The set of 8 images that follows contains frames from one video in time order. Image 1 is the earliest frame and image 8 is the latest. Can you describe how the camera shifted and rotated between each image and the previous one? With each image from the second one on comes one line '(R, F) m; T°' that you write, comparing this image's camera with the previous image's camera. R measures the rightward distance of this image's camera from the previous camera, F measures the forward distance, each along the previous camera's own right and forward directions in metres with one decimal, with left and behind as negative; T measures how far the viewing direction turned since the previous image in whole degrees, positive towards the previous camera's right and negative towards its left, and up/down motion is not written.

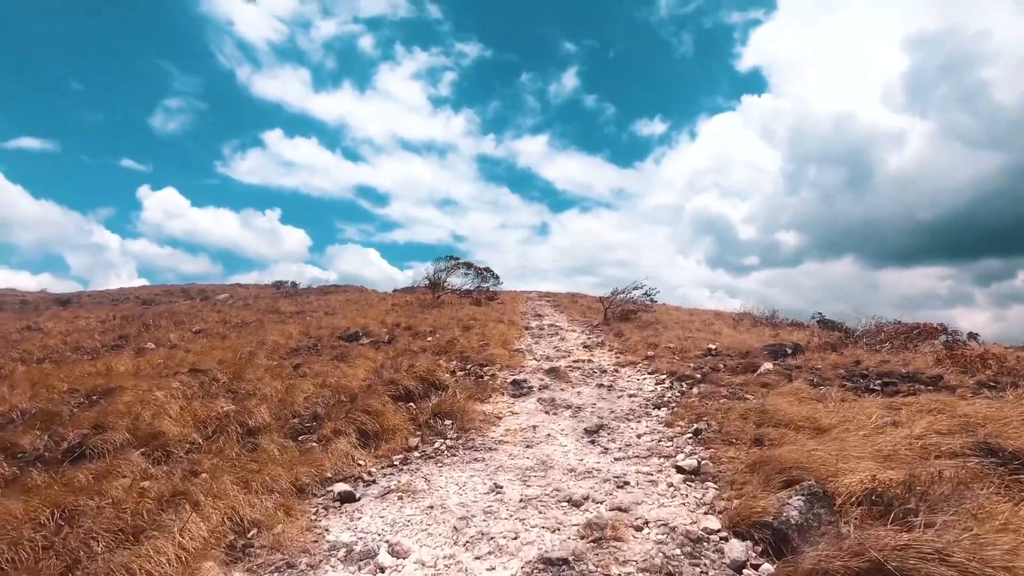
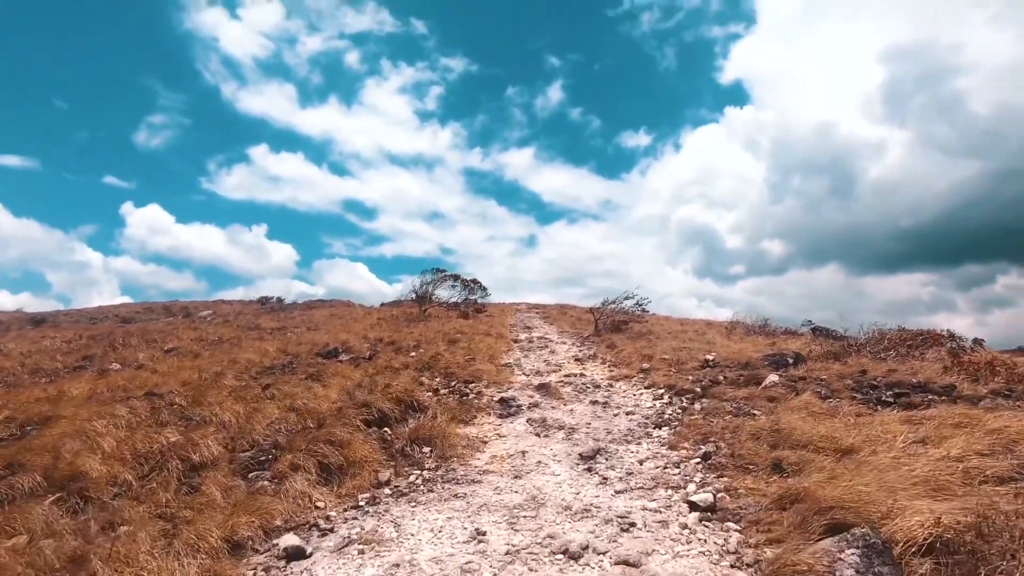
(+0.1, +0.9) m; +1°
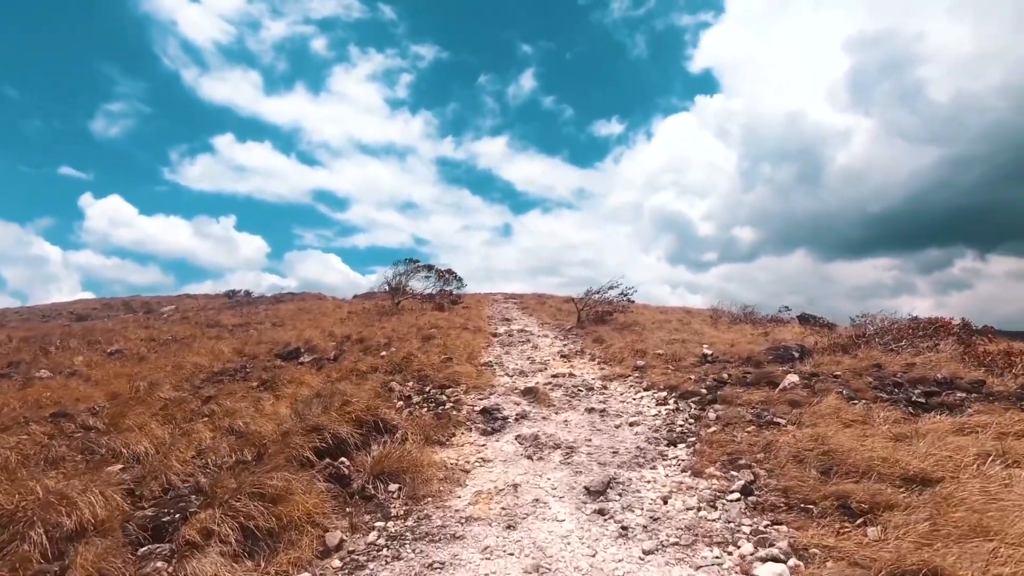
(-0.1, +1.7) m; +3°
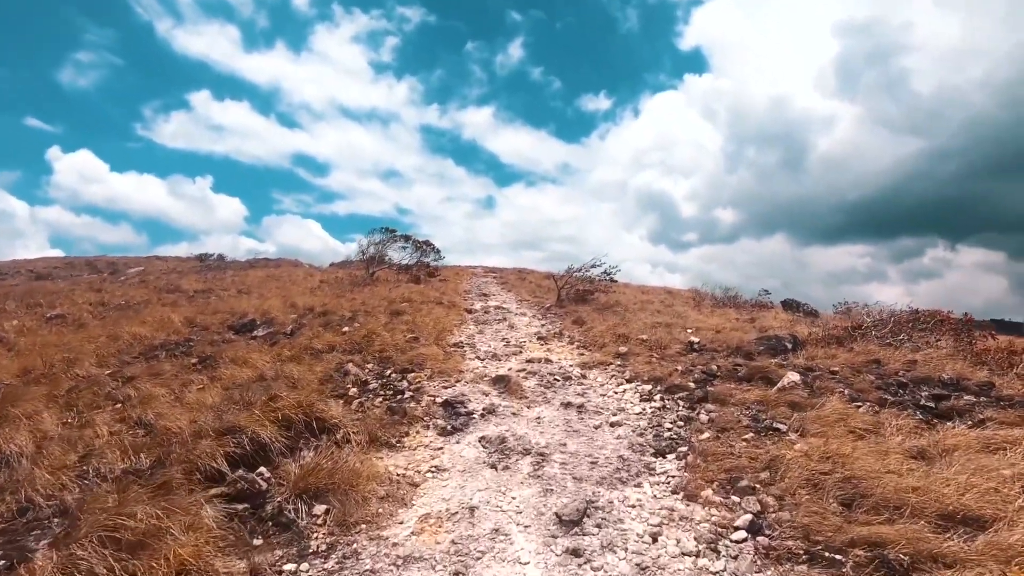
(+0.2, +1.3) m; +2°
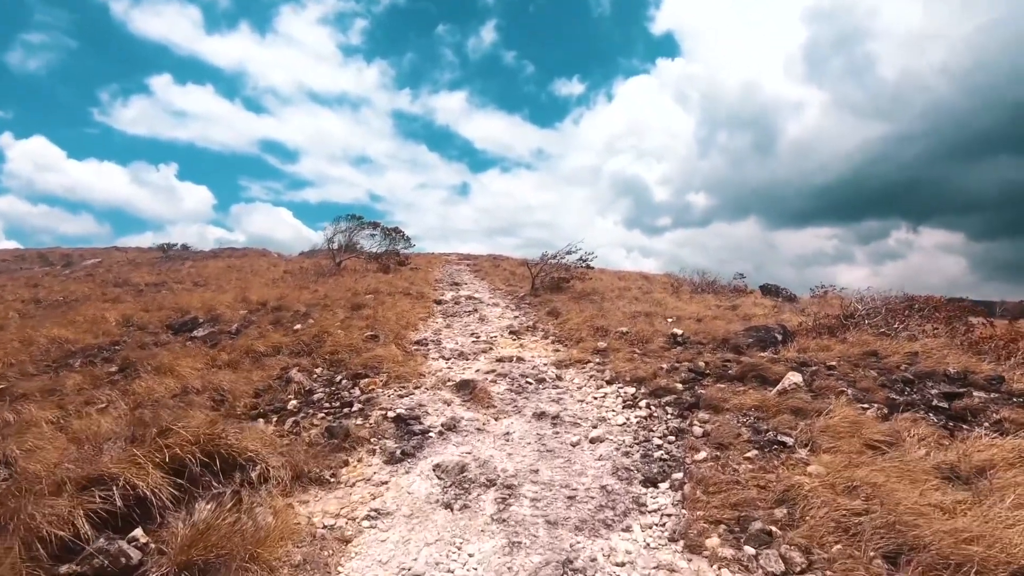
(+0.2, +1.3) m; +3°
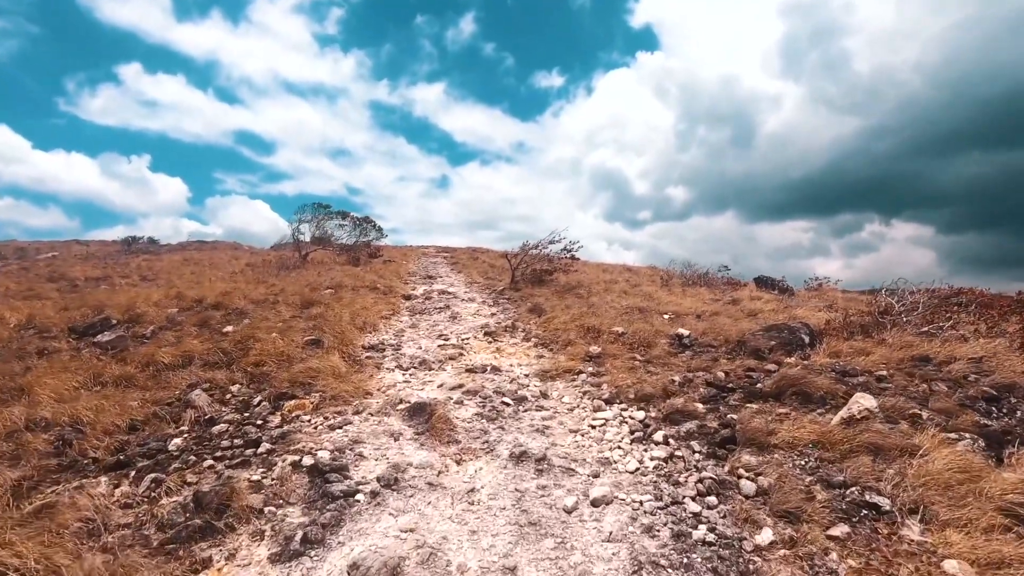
(+0.1, +2.4) m; +2°
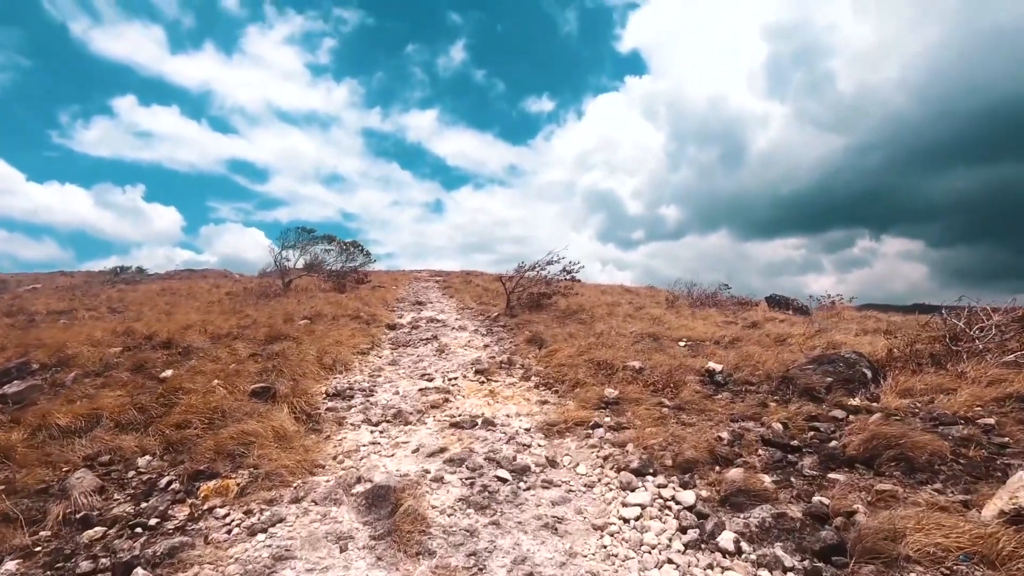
(0.0, +2.0) m; +1°
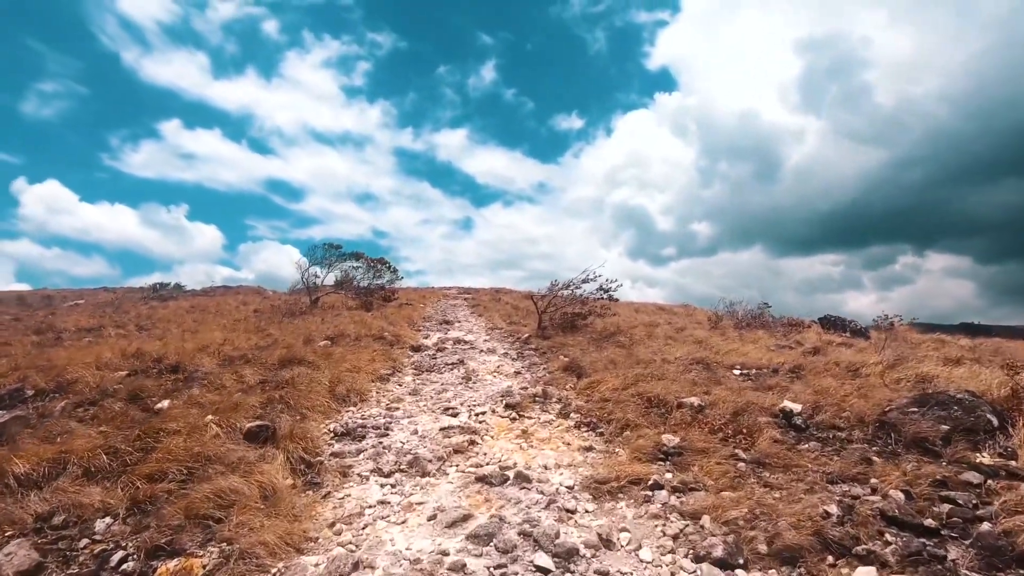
(-0.1, +1.3) m; -3°
